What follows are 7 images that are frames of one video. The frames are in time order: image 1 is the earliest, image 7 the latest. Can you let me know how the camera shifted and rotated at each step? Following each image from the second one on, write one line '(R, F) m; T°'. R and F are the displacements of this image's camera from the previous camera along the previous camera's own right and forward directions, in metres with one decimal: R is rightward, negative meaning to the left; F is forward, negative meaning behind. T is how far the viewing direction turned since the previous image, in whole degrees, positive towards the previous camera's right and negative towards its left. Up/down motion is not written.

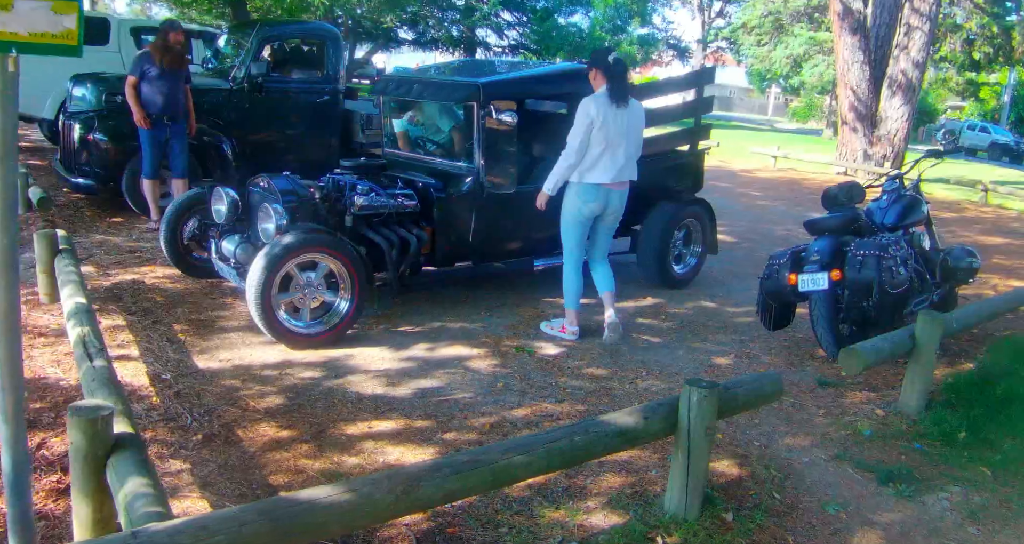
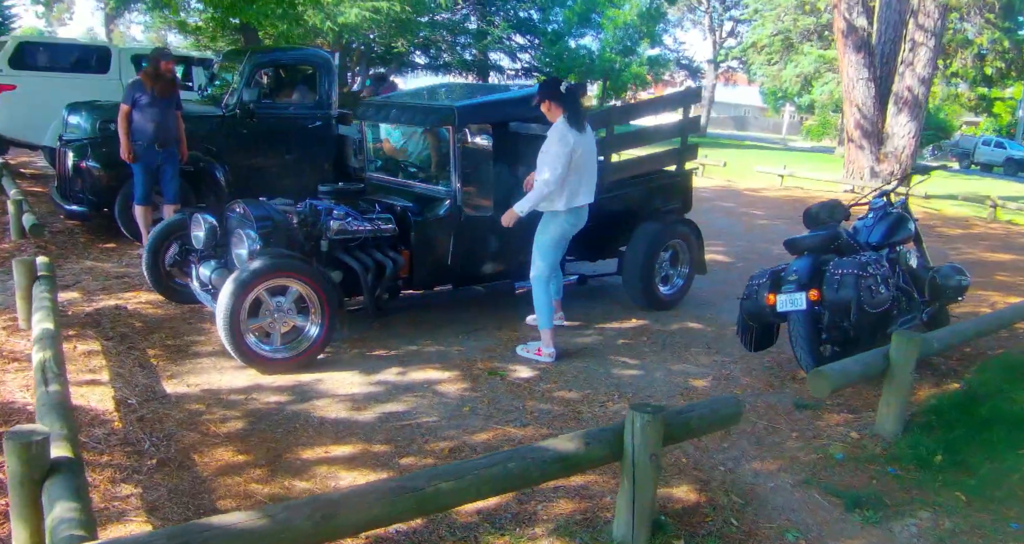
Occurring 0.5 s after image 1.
(+0.3, 0.0) m; -2°
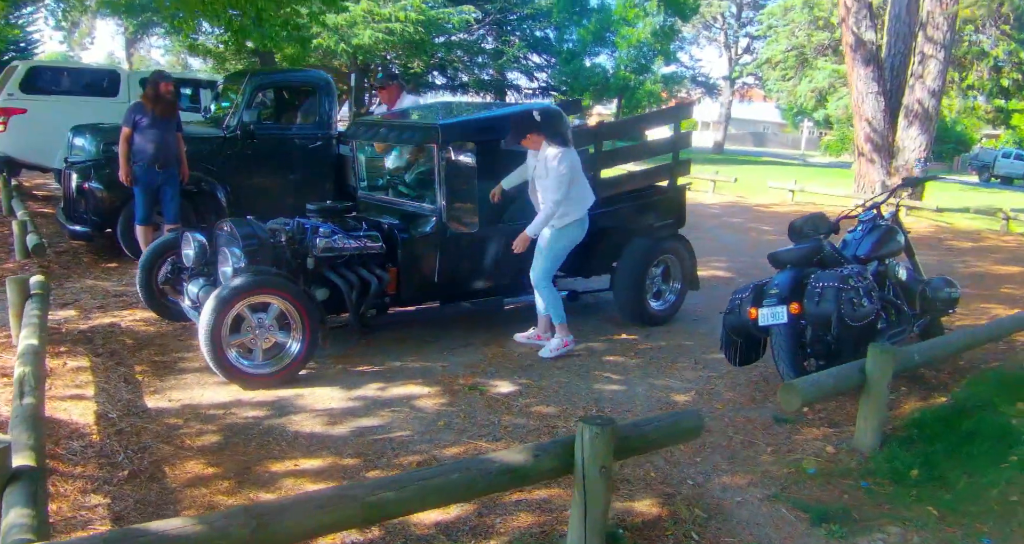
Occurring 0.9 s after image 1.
(+0.3, 0.0) m; -2°
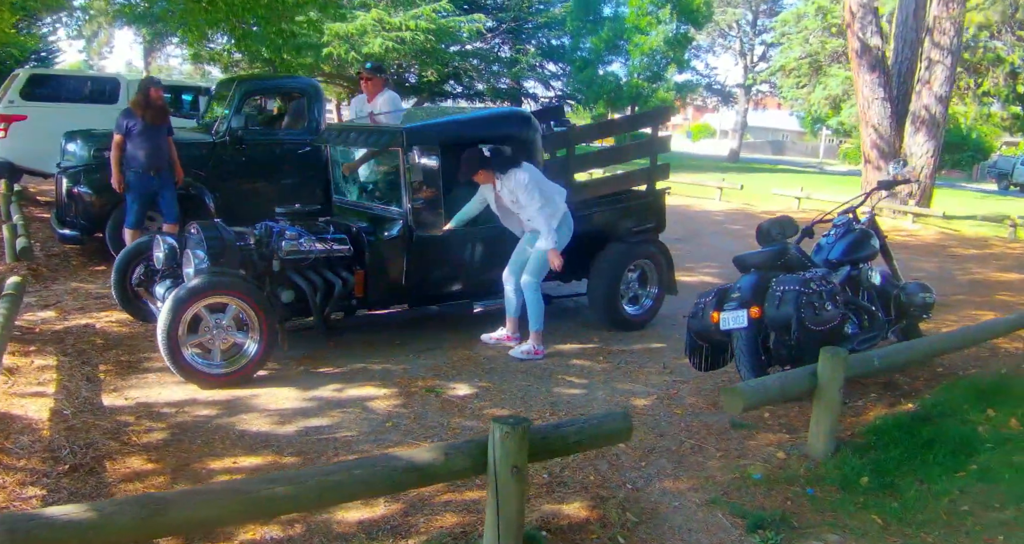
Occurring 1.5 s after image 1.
(+0.4, 0.0) m; -2°
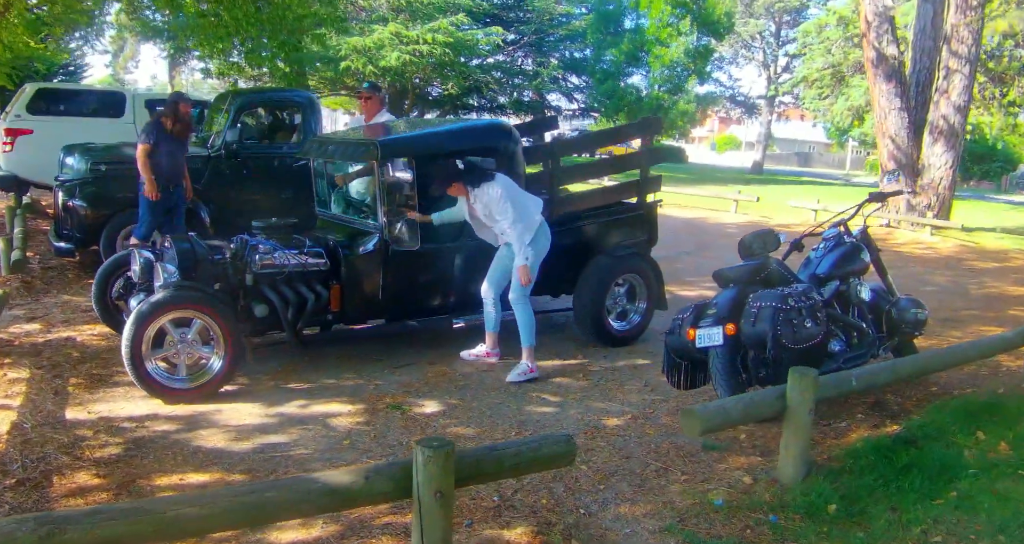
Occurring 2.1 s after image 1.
(+0.4, +0.1) m; -2°
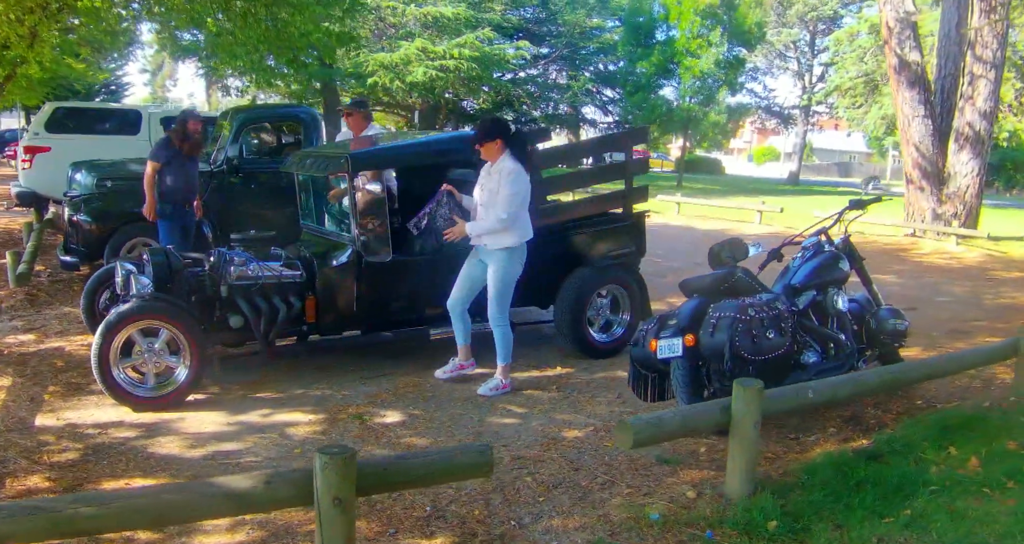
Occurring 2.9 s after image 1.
(+0.5, 0.0) m; -3°
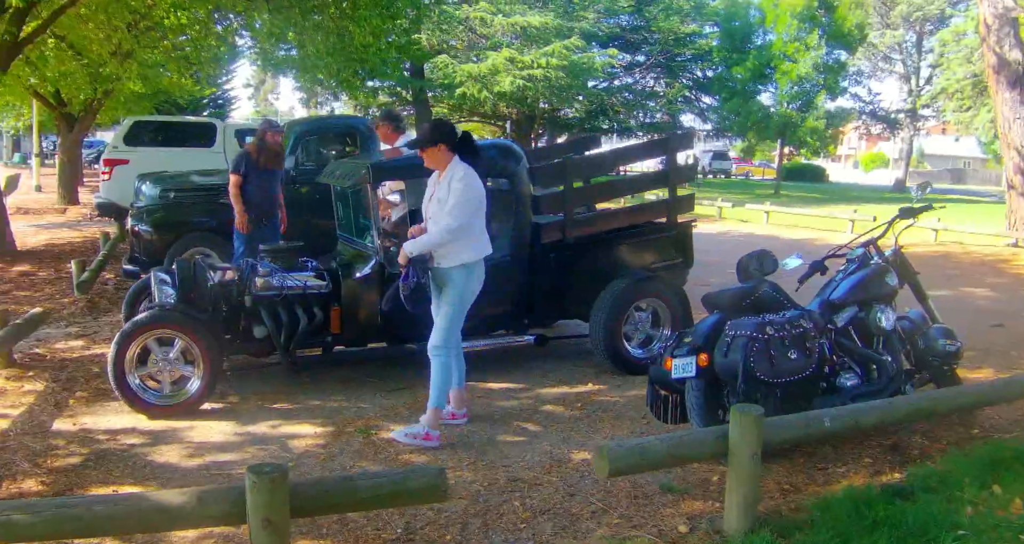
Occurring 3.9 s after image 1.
(+0.5, +0.2) m; -8°
